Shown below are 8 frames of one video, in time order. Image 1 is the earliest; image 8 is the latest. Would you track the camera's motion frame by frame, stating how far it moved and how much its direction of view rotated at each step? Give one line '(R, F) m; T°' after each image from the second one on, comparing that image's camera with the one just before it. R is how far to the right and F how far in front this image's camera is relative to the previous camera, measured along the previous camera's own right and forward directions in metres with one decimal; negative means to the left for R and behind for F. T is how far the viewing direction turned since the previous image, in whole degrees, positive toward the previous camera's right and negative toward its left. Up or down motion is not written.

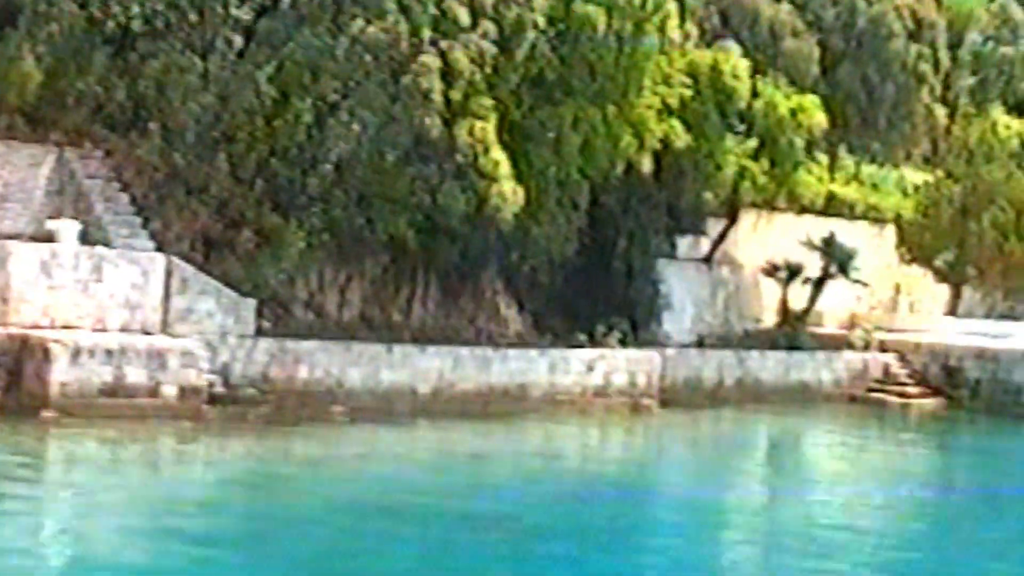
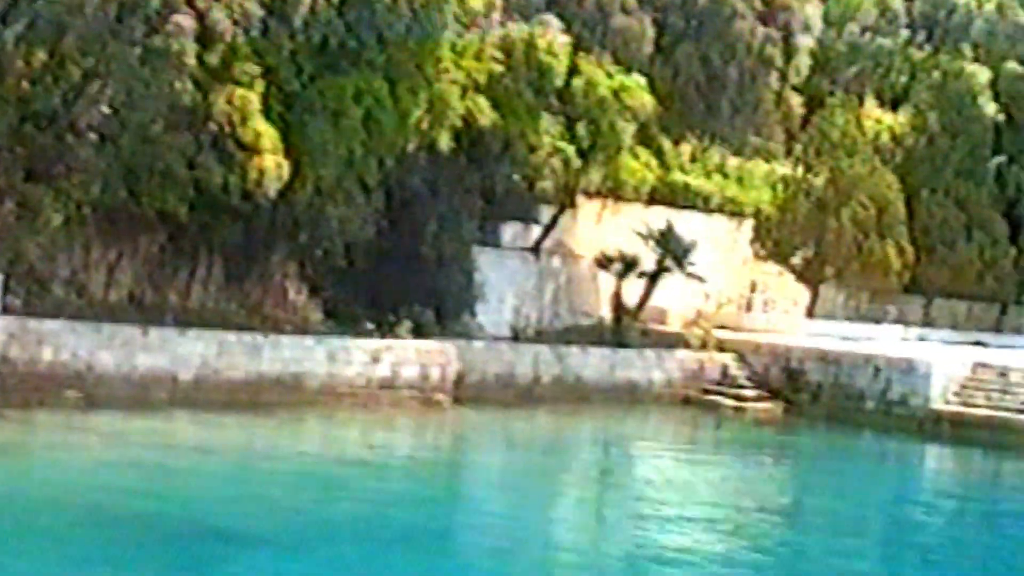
(+1.2, +1.6) m; +1°
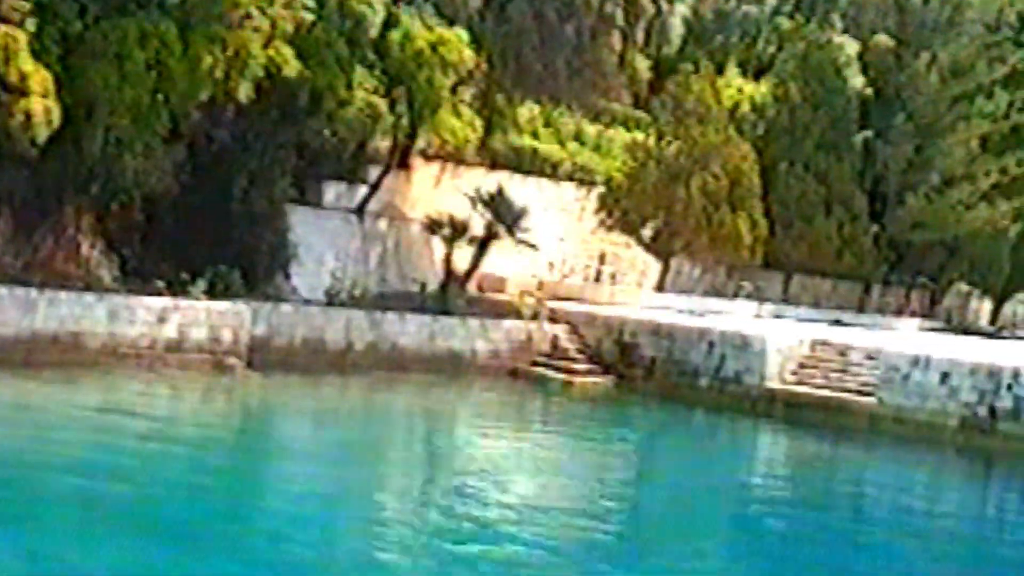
(+0.9, +1.1) m; +1°
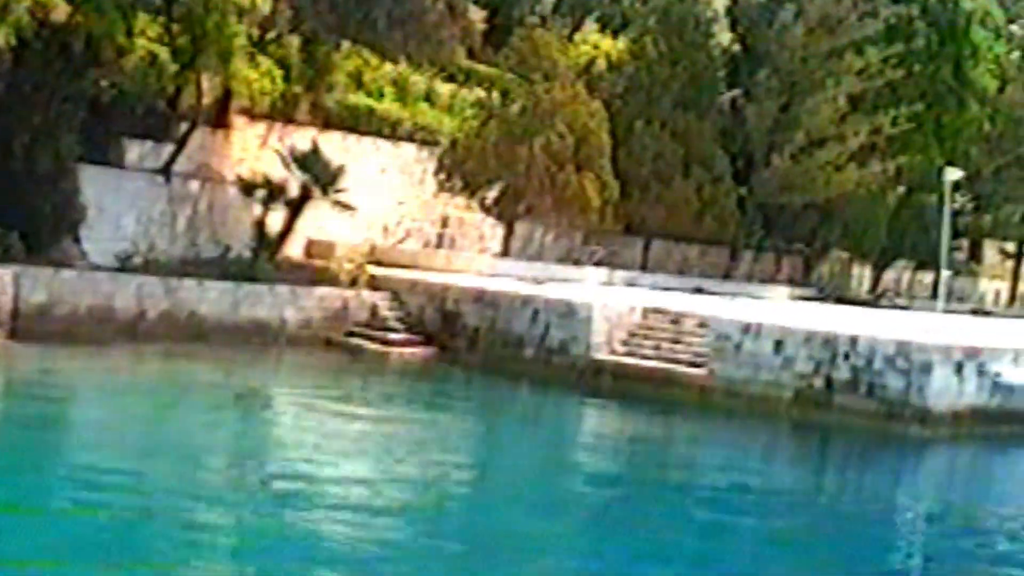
(+1.0, +1.8) m; +1°
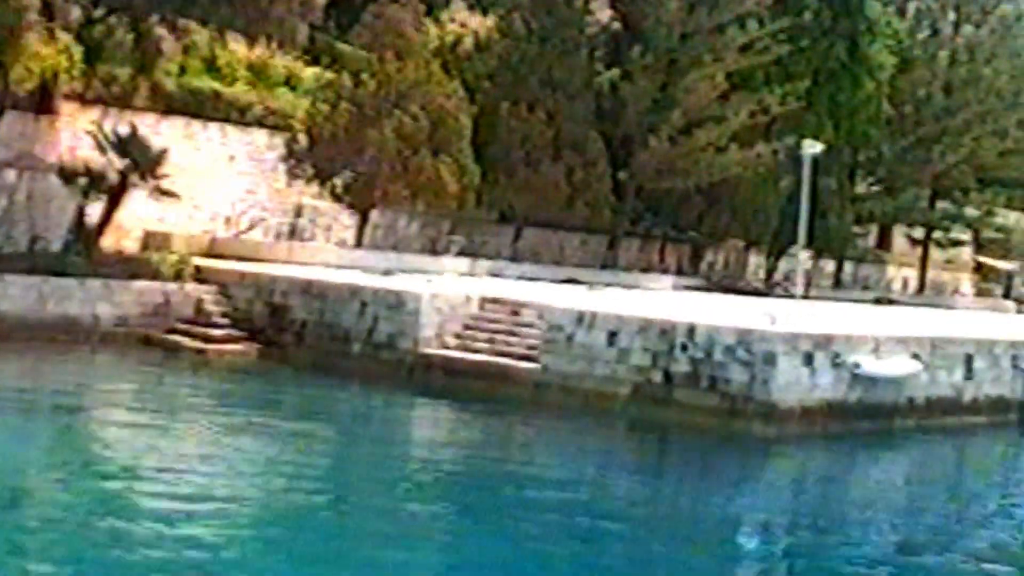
(+1.0, +1.7) m; +1°
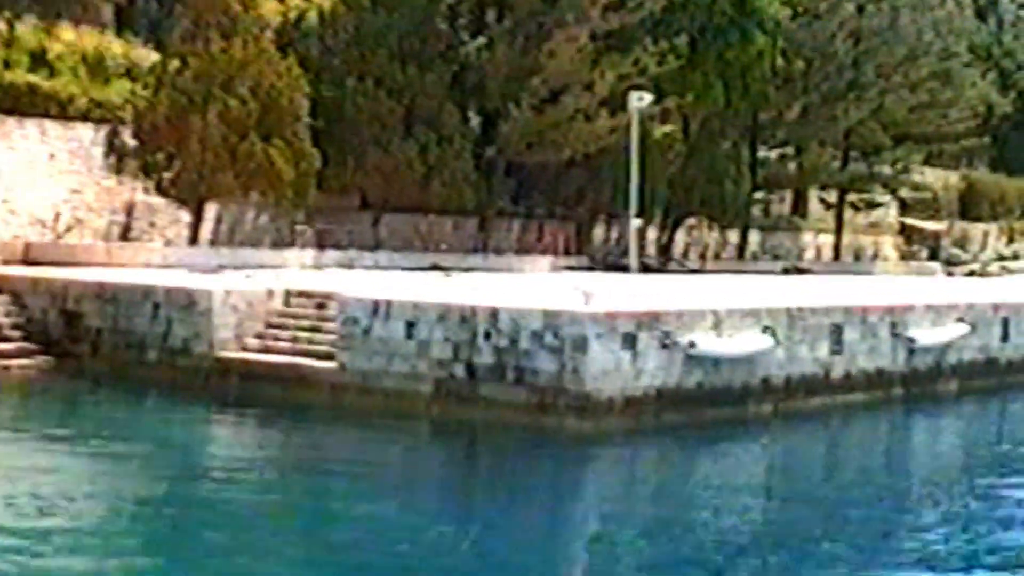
(+1.1, +2.3) m; 0°
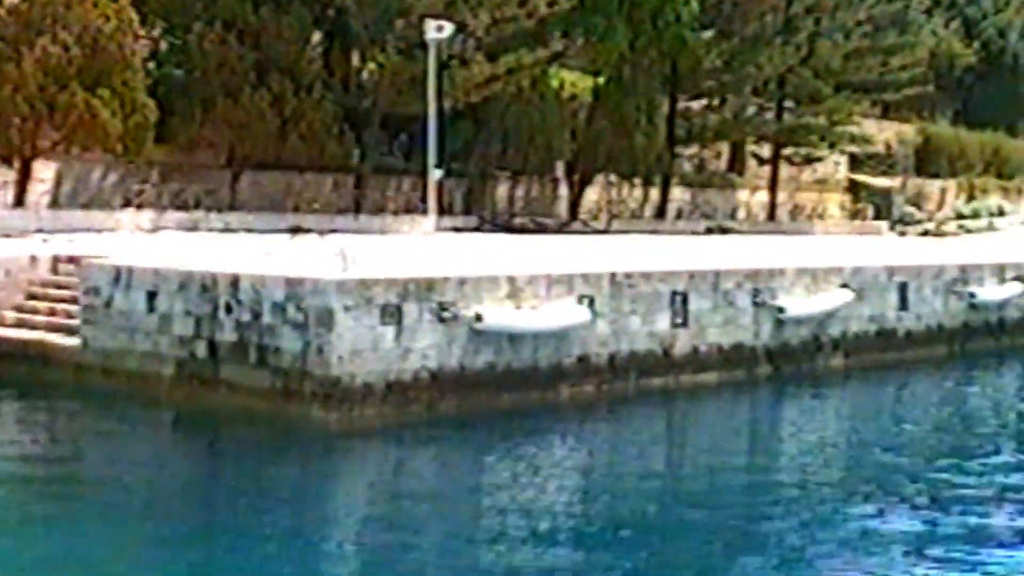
(+1.3, +2.5) m; -1°
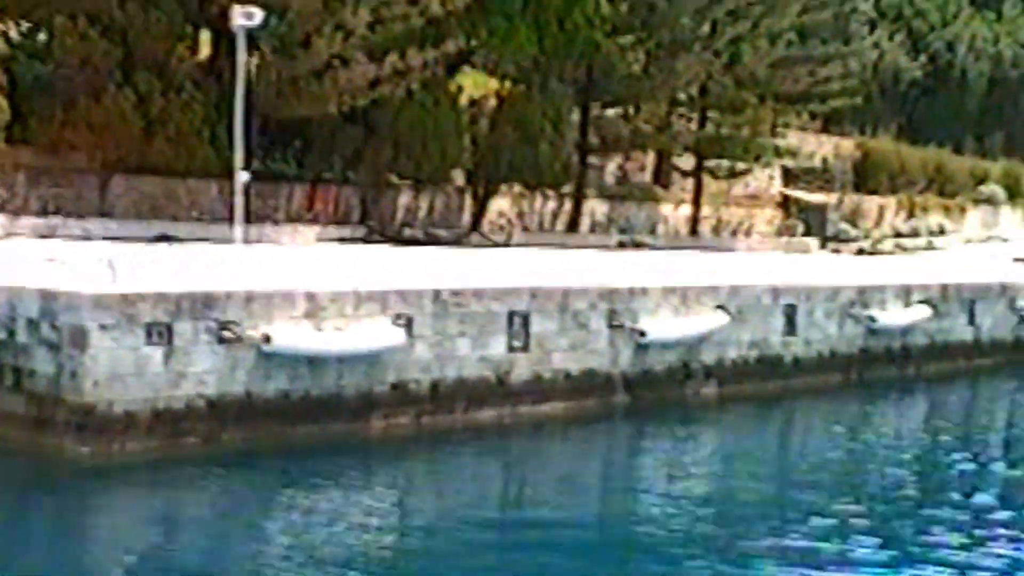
(+0.8, +1.4) m; 0°
